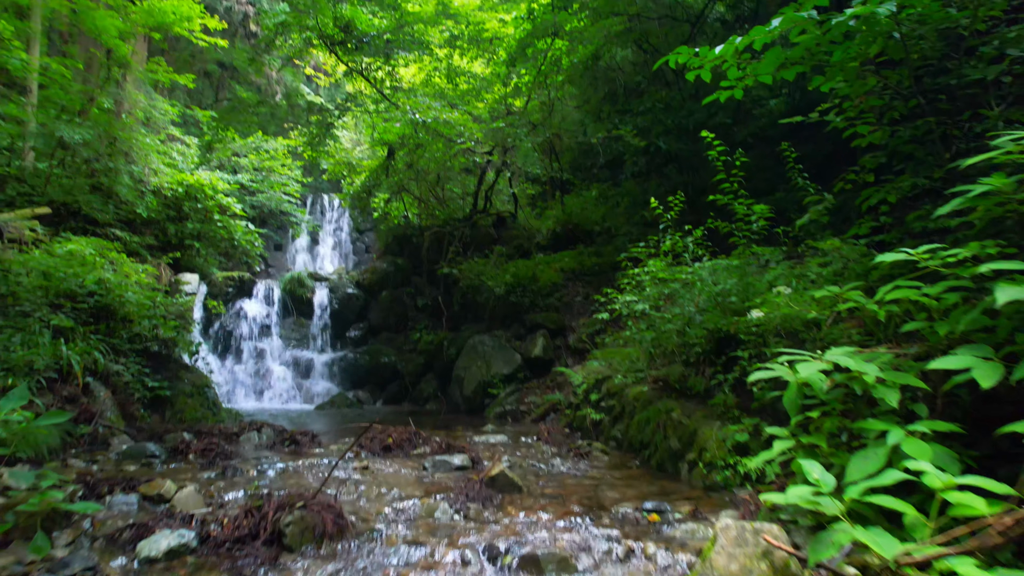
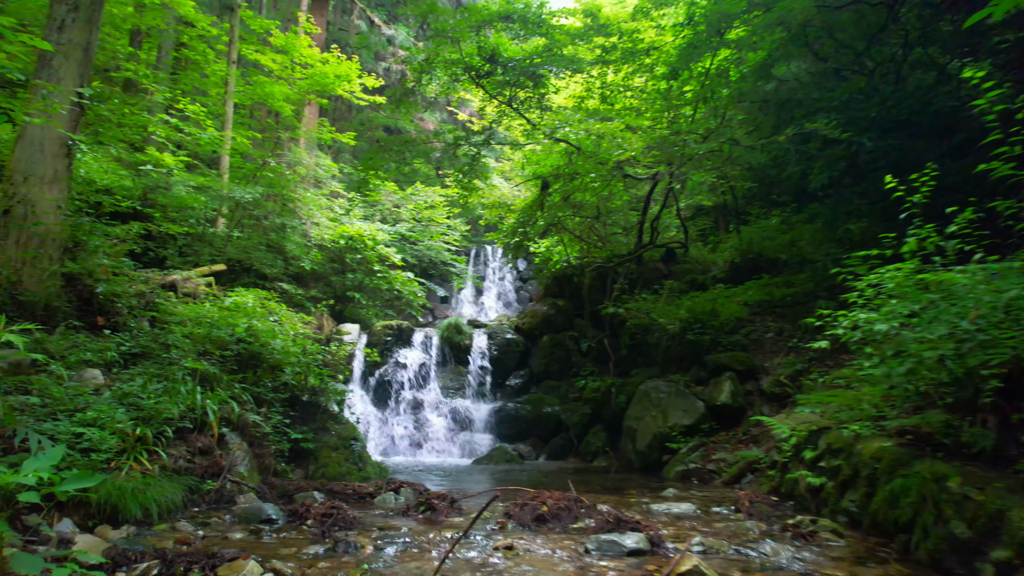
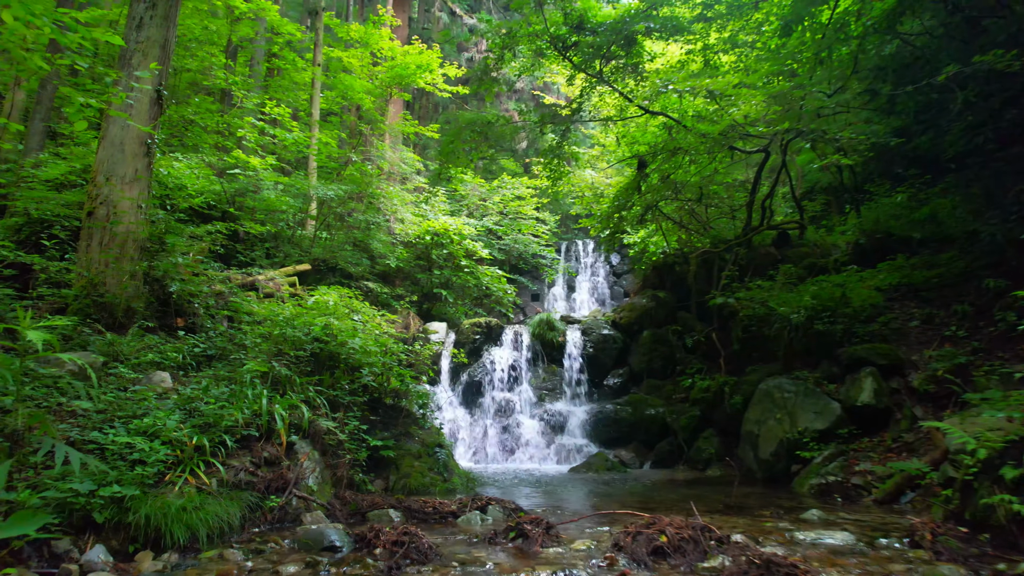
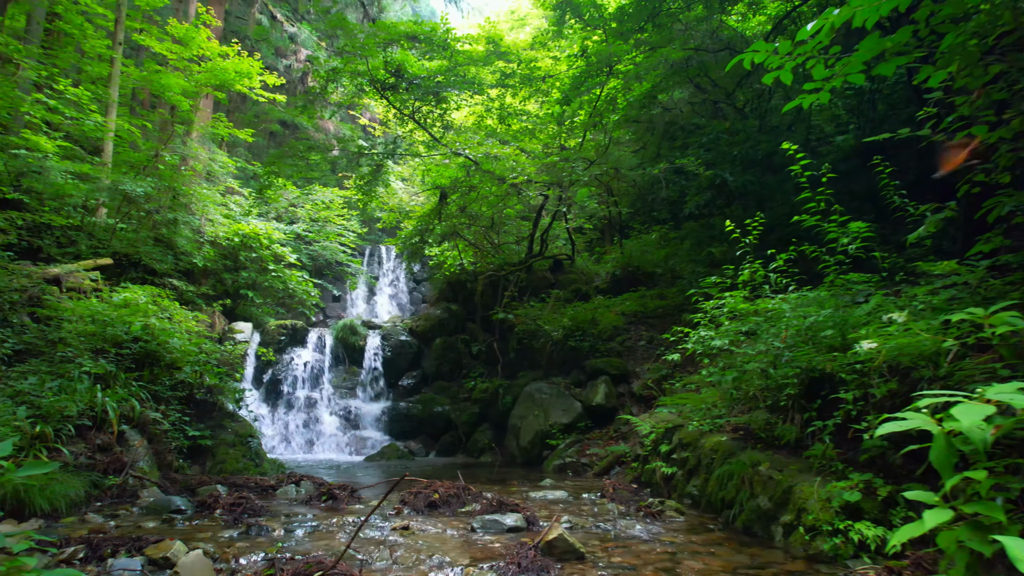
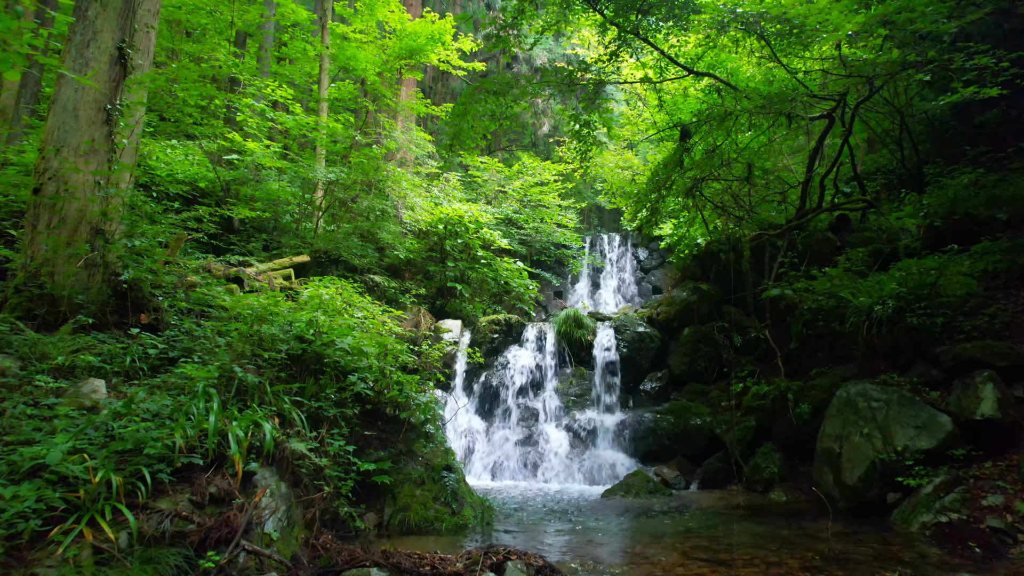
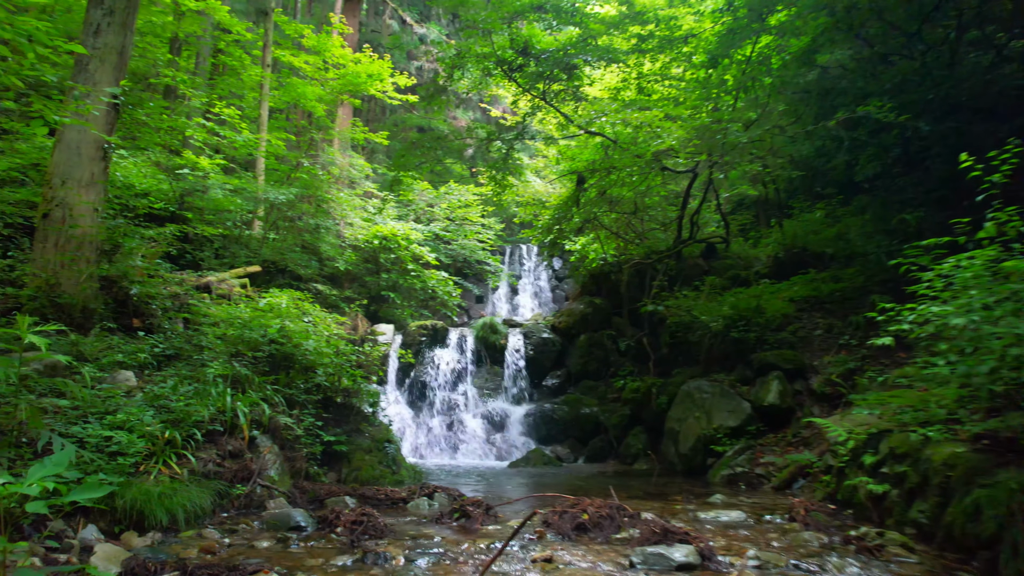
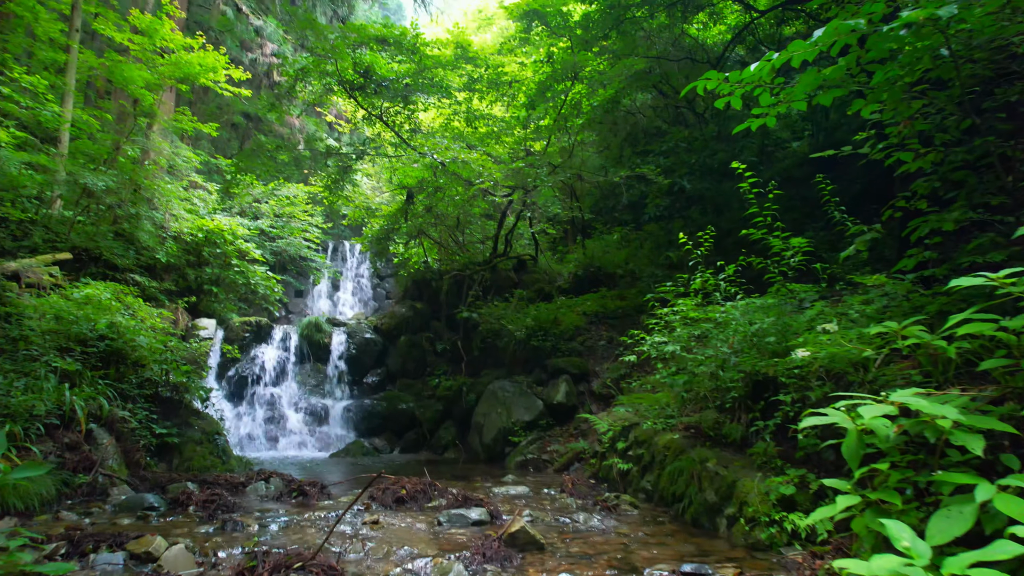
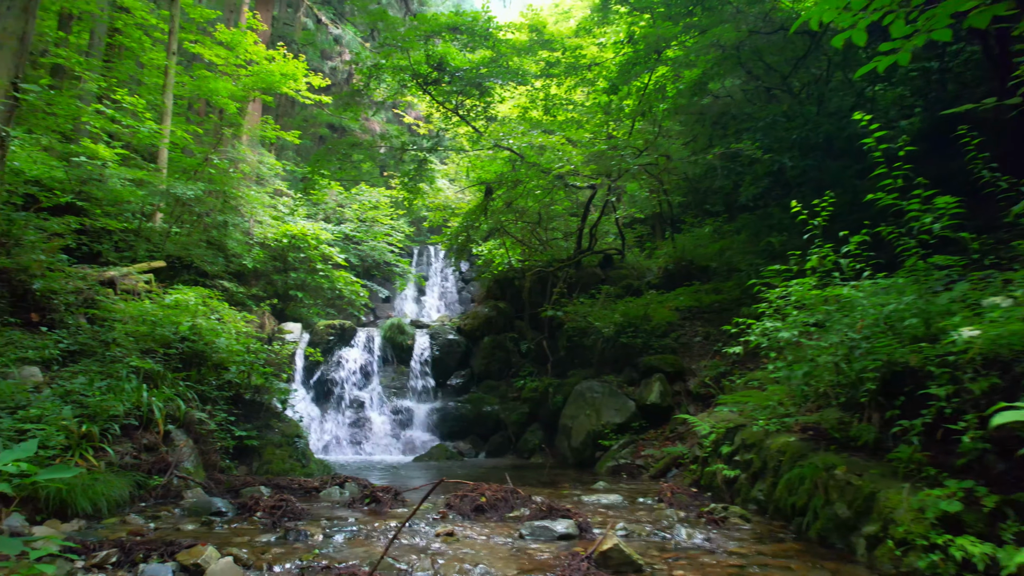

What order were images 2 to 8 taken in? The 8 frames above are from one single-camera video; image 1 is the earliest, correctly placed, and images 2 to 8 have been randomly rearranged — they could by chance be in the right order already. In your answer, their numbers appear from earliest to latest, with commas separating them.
7, 4, 8, 2, 6, 3, 5
